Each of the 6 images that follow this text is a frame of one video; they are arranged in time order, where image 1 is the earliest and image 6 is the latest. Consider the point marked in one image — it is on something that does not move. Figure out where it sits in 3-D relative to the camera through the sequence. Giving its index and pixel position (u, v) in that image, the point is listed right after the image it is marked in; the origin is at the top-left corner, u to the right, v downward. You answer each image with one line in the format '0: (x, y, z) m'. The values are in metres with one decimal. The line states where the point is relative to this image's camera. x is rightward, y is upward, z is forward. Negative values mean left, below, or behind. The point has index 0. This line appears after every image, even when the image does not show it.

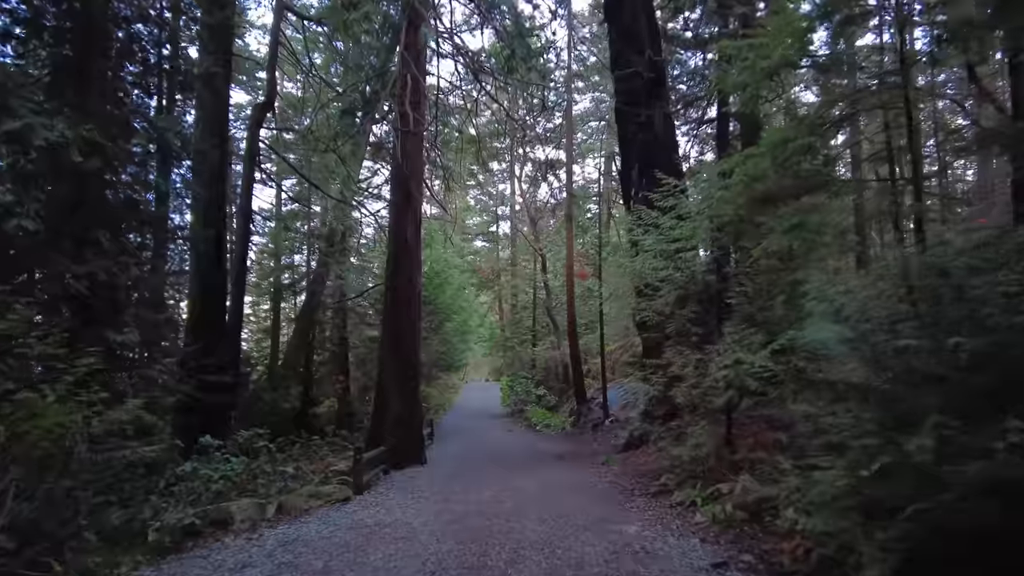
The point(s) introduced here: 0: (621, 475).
0: (+1.8, -2.9, +9.7) m
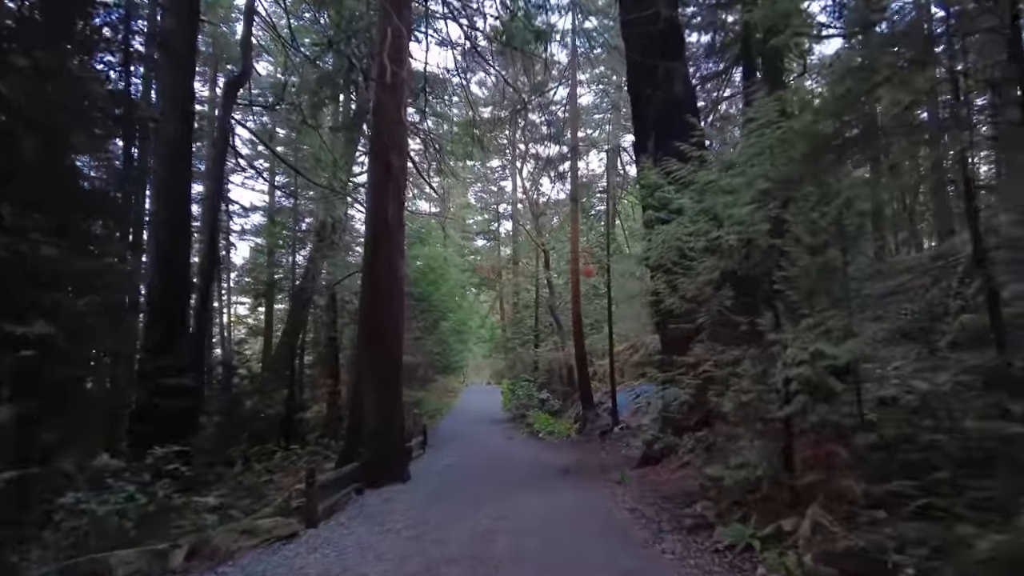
0: (+1.7, -2.8, +8.4) m
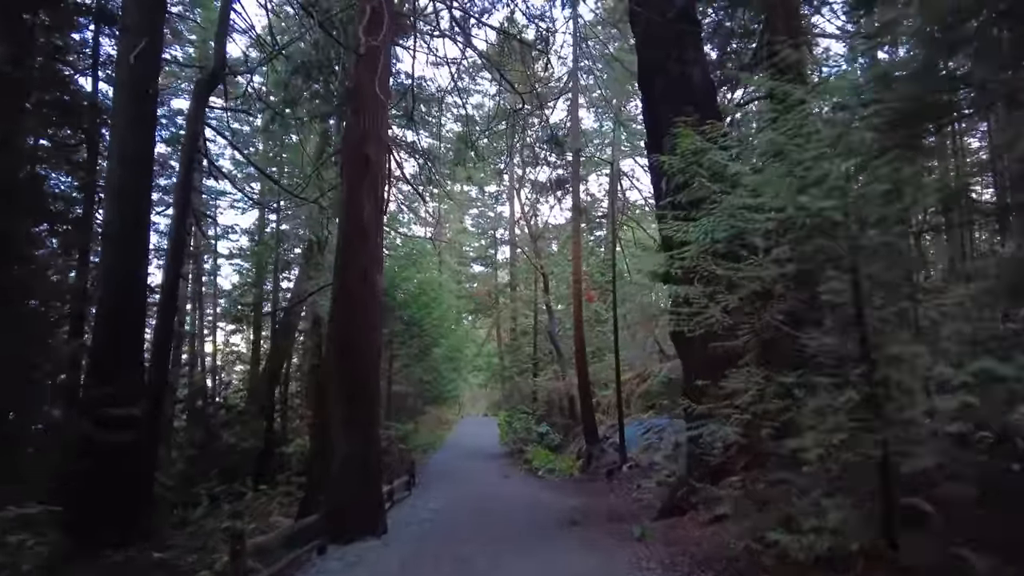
0: (+1.7, -3.0, +7.1) m
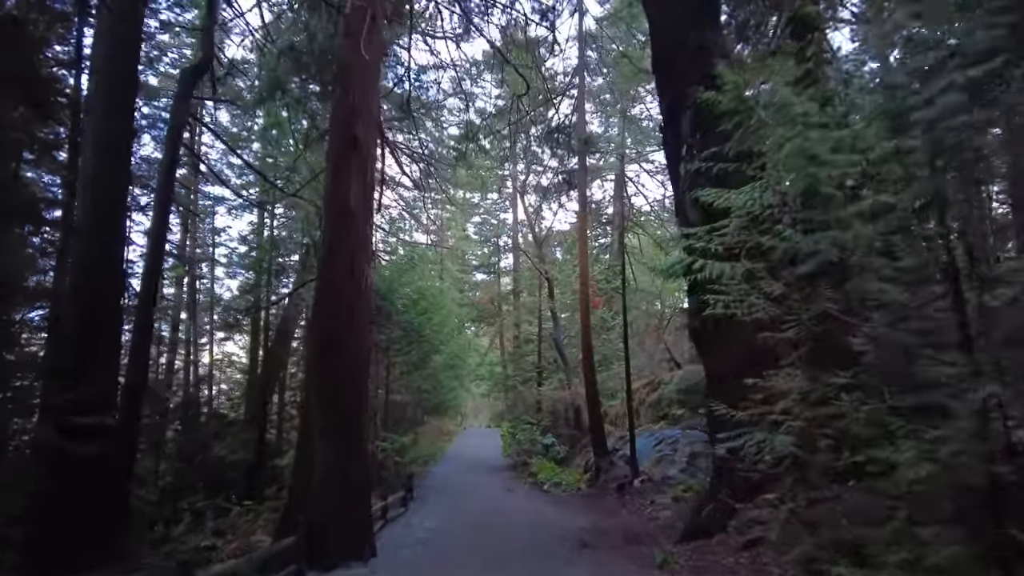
0: (+1.7, -2.9, +6.3) m
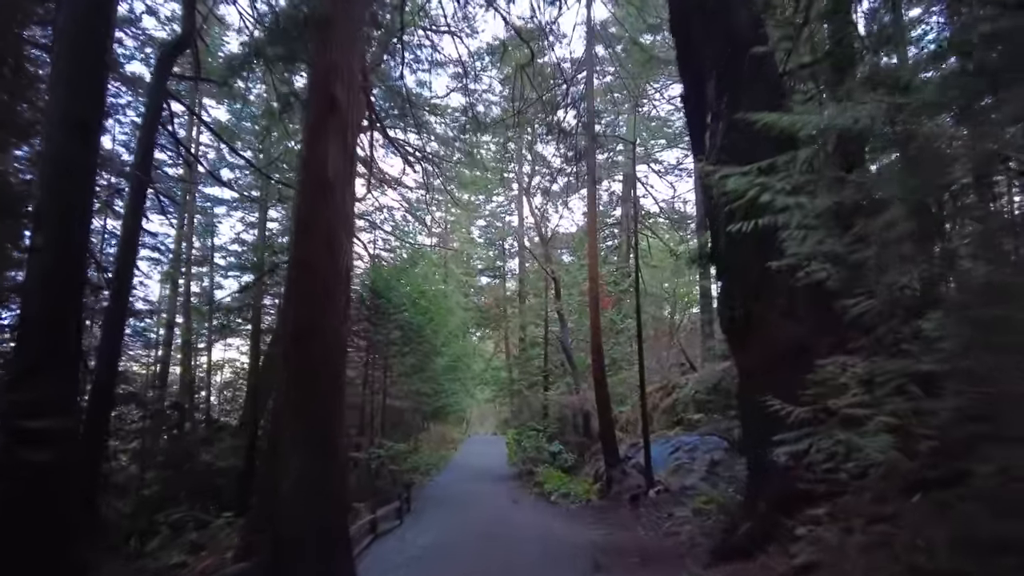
0: (+1.8, -2.8, +5.5) m
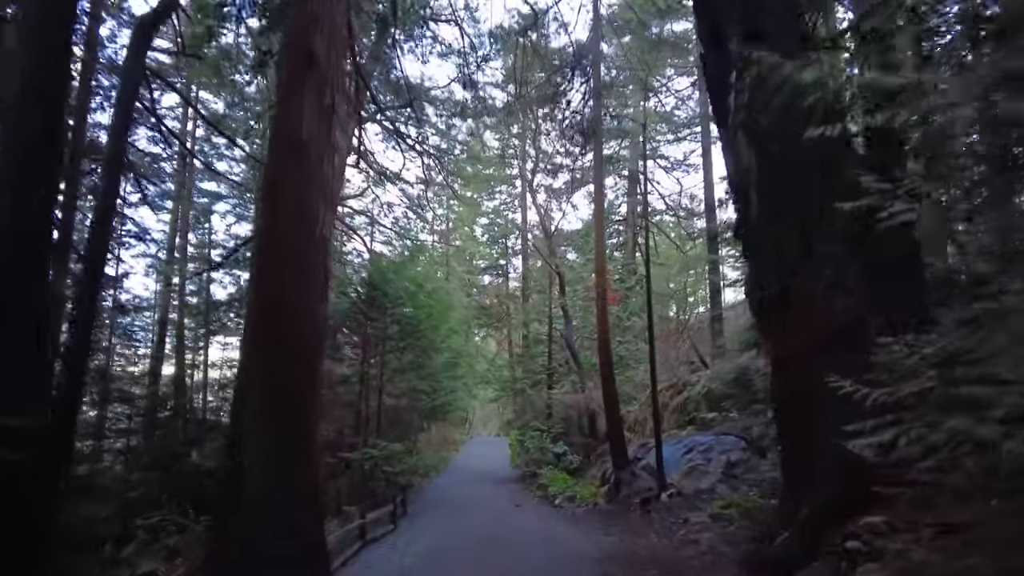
0: (+1.8, -2.6, +4.8) m
